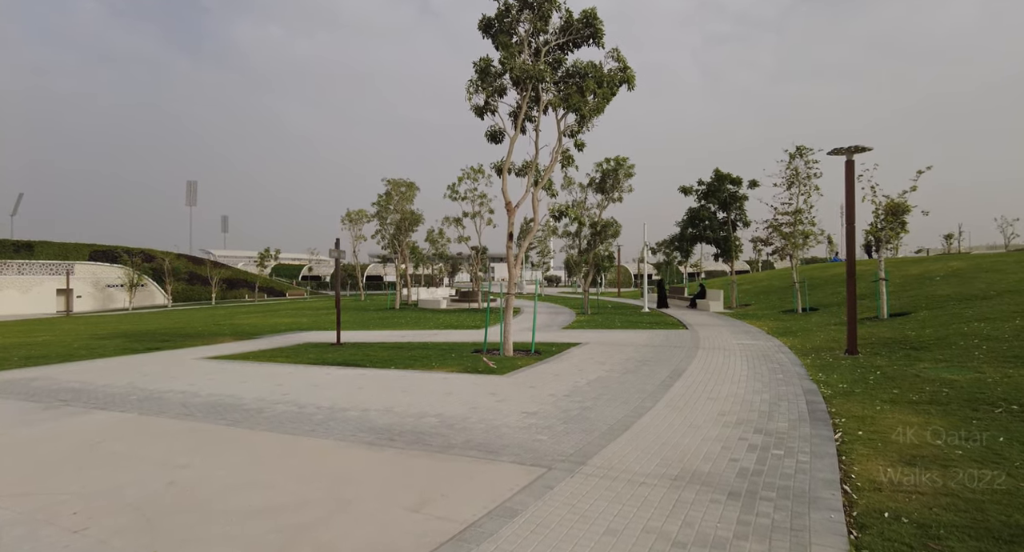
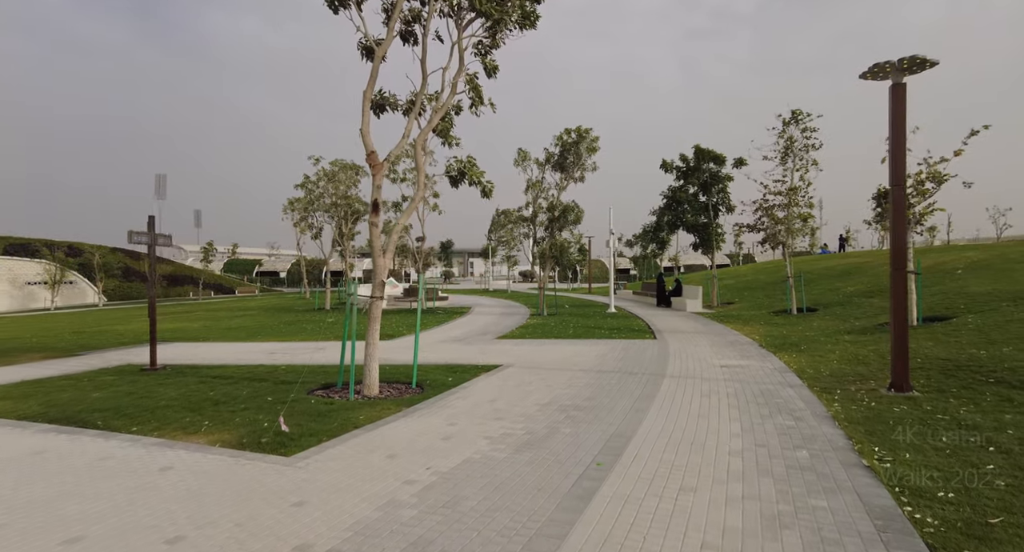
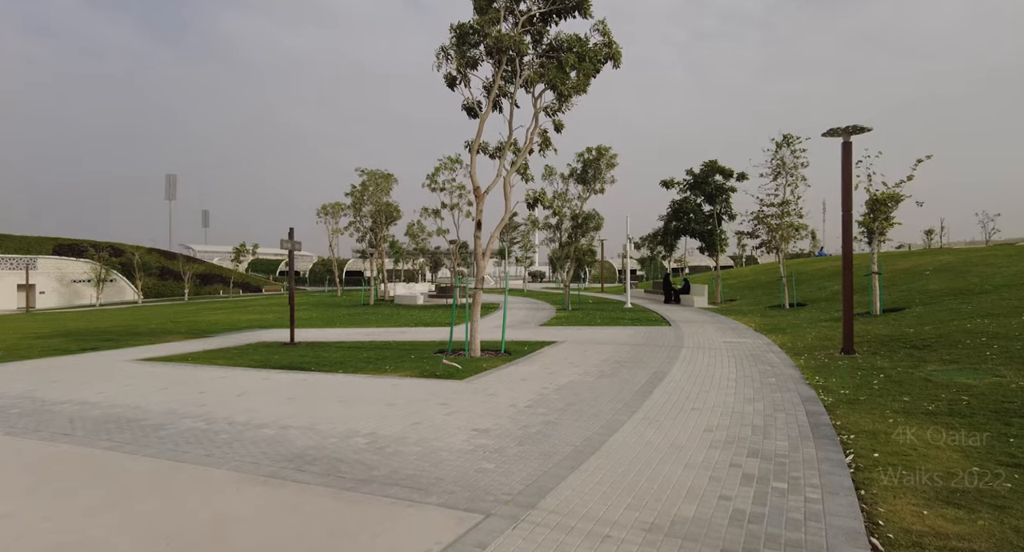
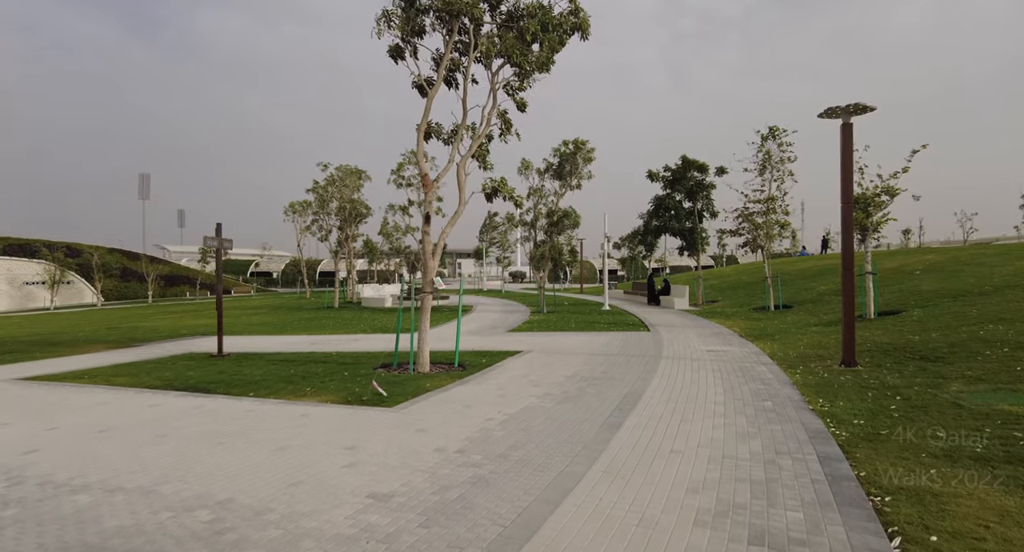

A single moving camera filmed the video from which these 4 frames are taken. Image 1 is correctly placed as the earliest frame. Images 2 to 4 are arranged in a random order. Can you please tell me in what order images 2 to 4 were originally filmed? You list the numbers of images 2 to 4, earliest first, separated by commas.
3, 4, 2
